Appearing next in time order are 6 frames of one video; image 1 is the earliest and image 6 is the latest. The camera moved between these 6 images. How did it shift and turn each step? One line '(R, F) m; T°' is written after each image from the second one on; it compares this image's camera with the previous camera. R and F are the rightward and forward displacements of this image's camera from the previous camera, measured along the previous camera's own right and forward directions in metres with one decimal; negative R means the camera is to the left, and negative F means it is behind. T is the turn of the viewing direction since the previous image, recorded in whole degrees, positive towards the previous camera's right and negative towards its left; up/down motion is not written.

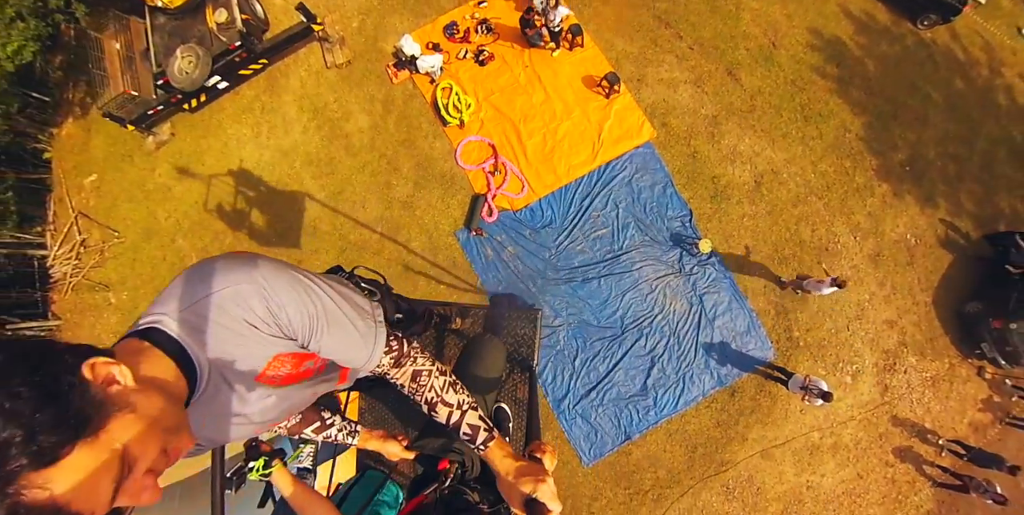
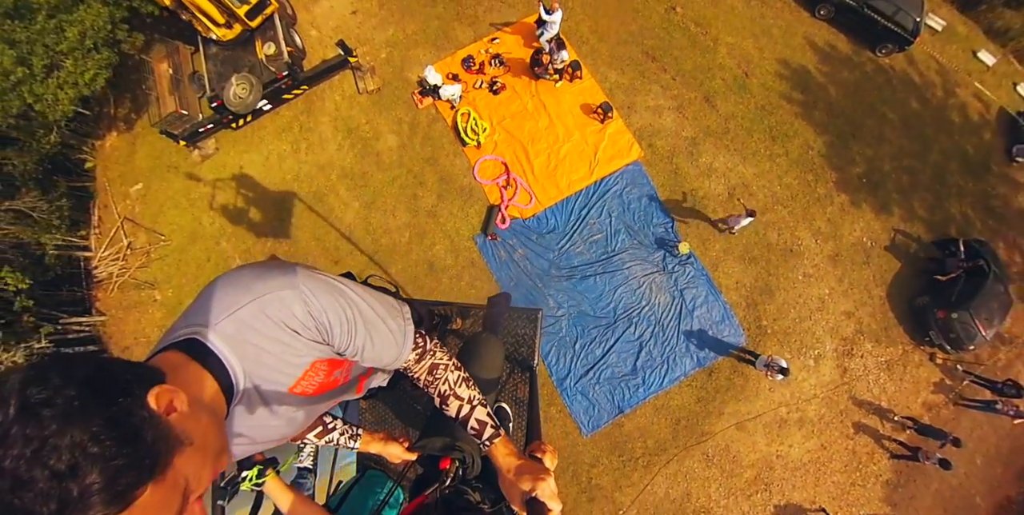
(-0.1, -1.4) m; 0°
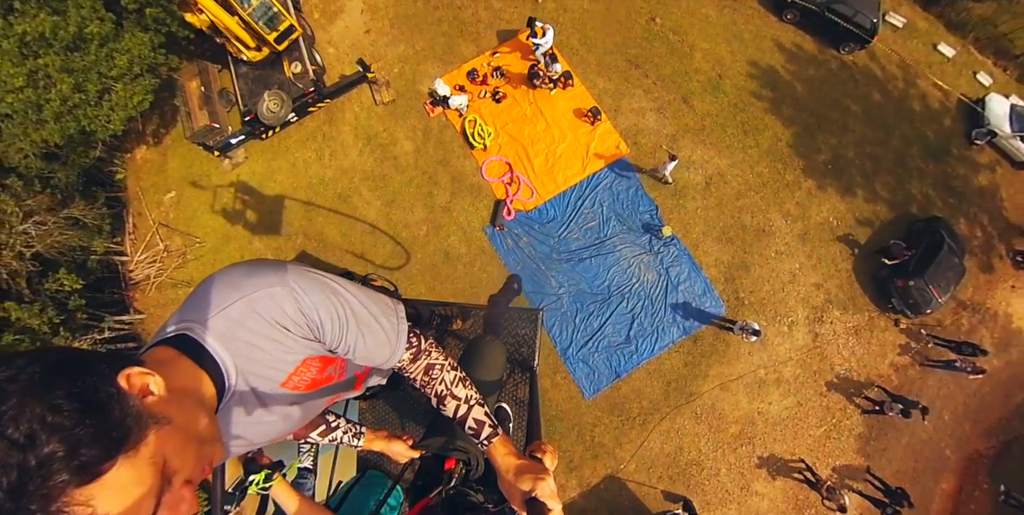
(0.0, -1.3) m; 0°
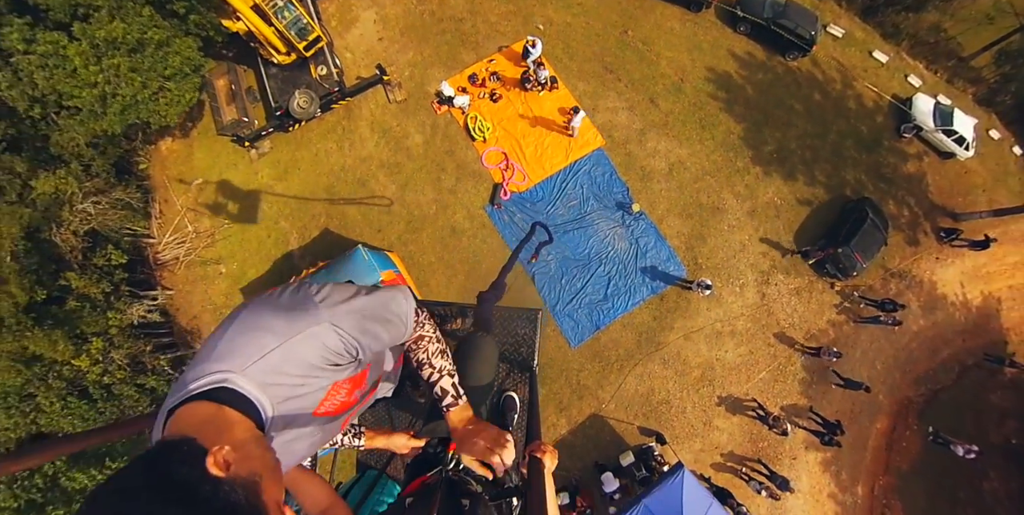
(-0.2, -2.0) m; +1°
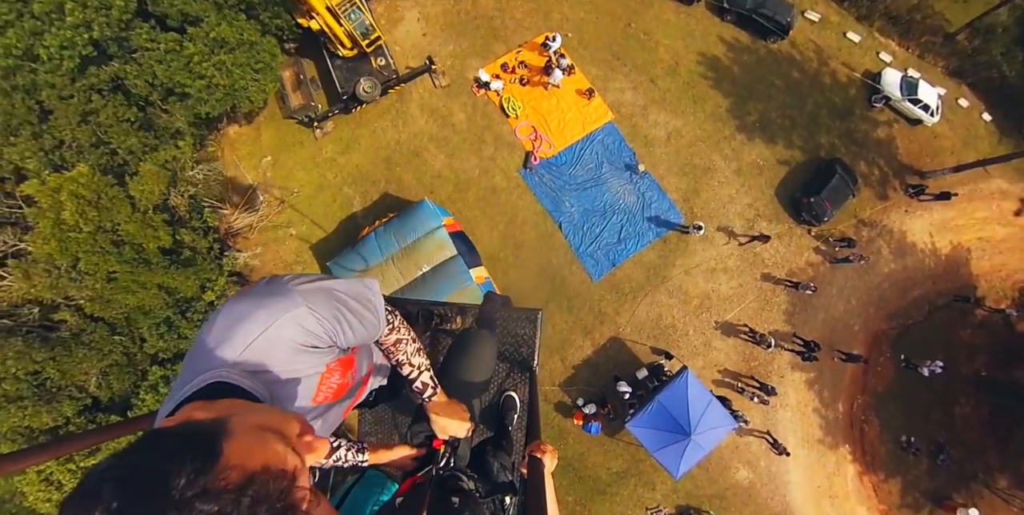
(-0.5, -2.8) m; -1°
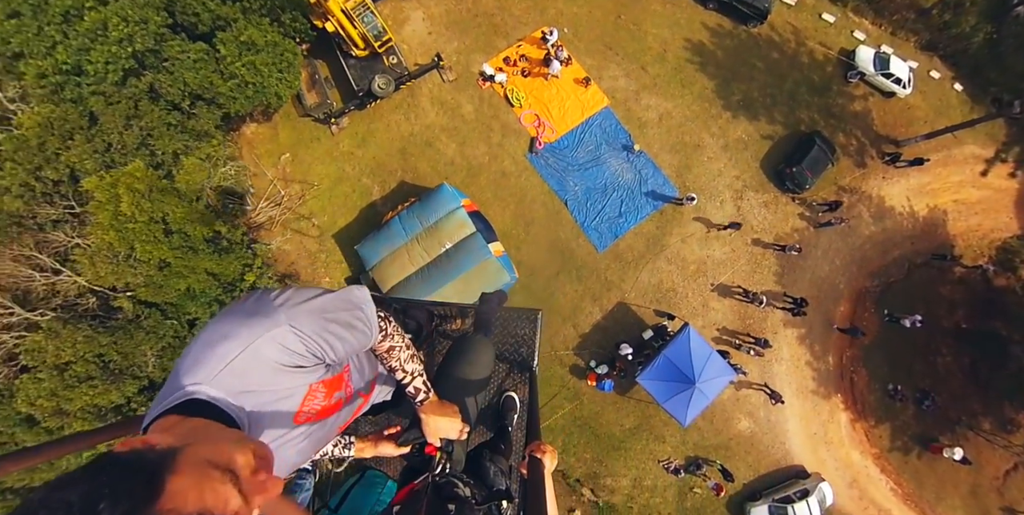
(-0.5, -1.4) m; 0°
